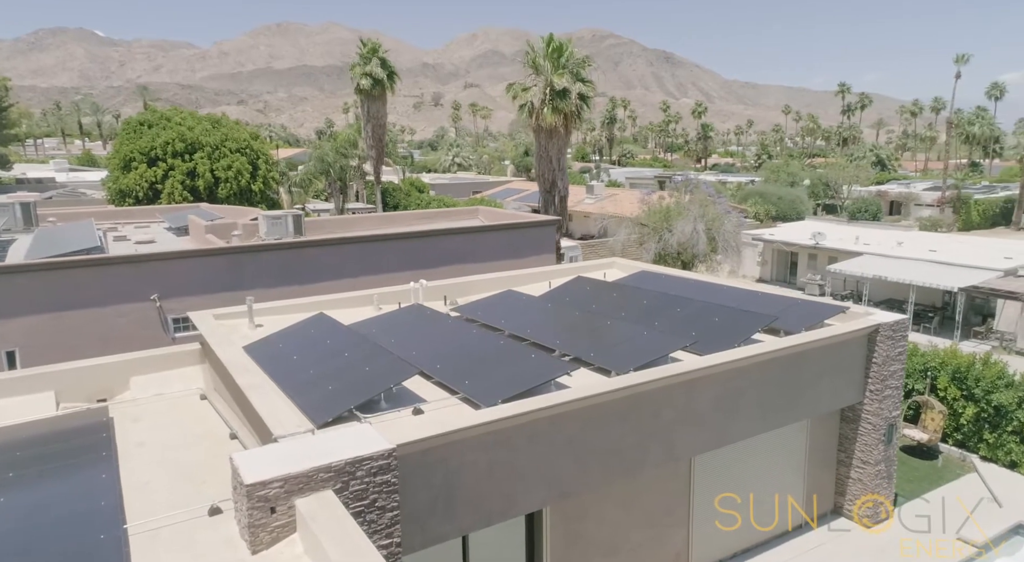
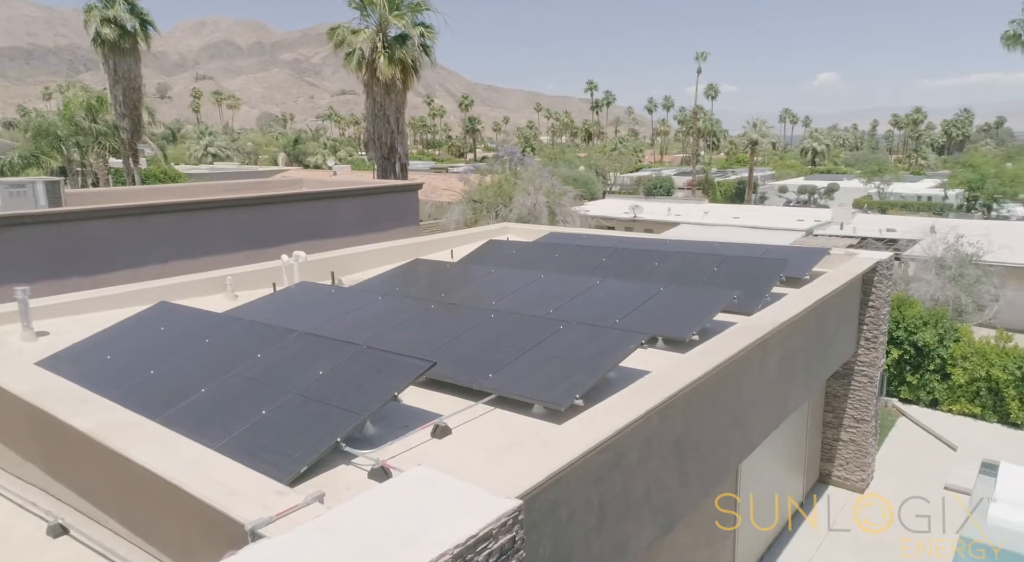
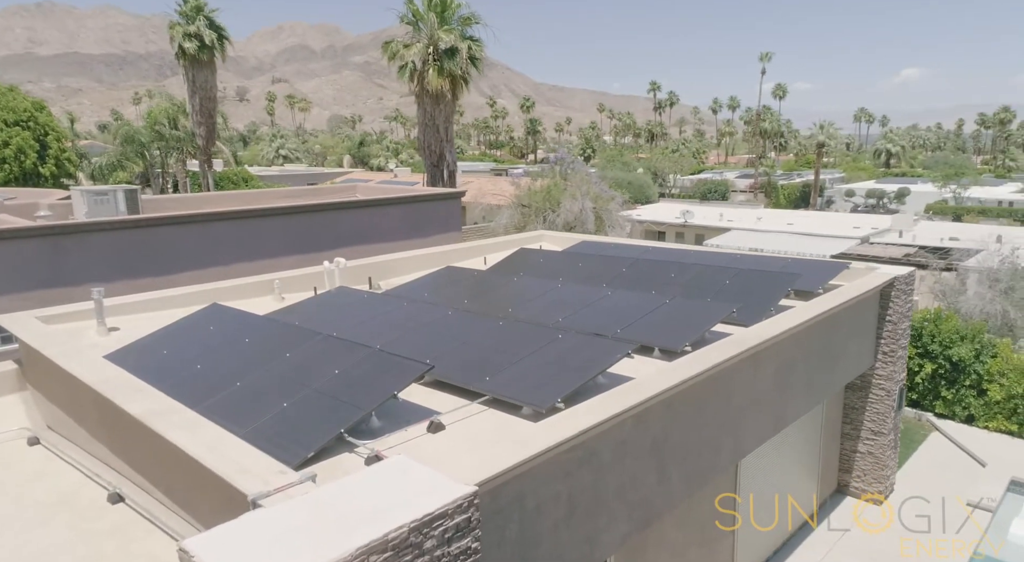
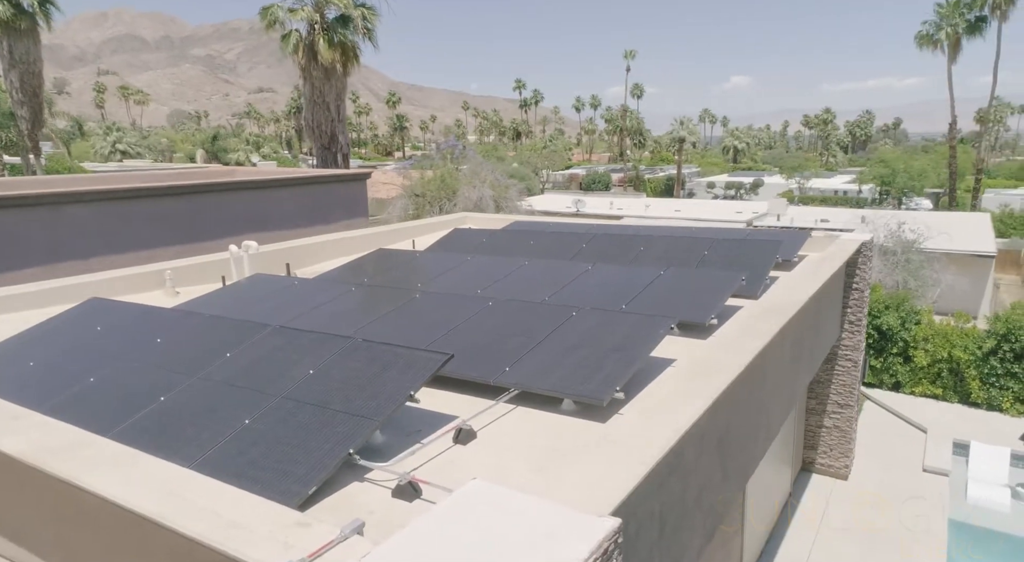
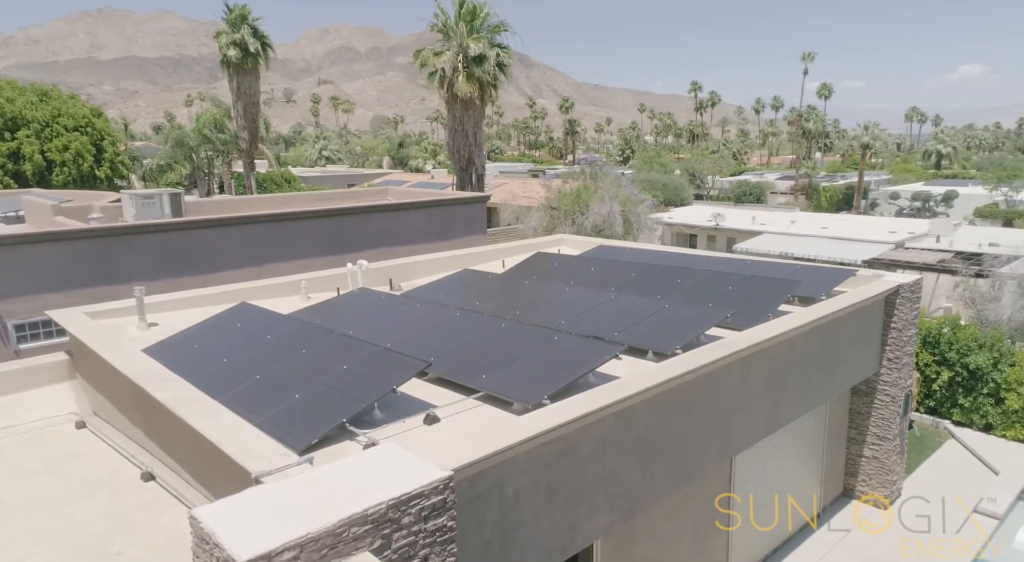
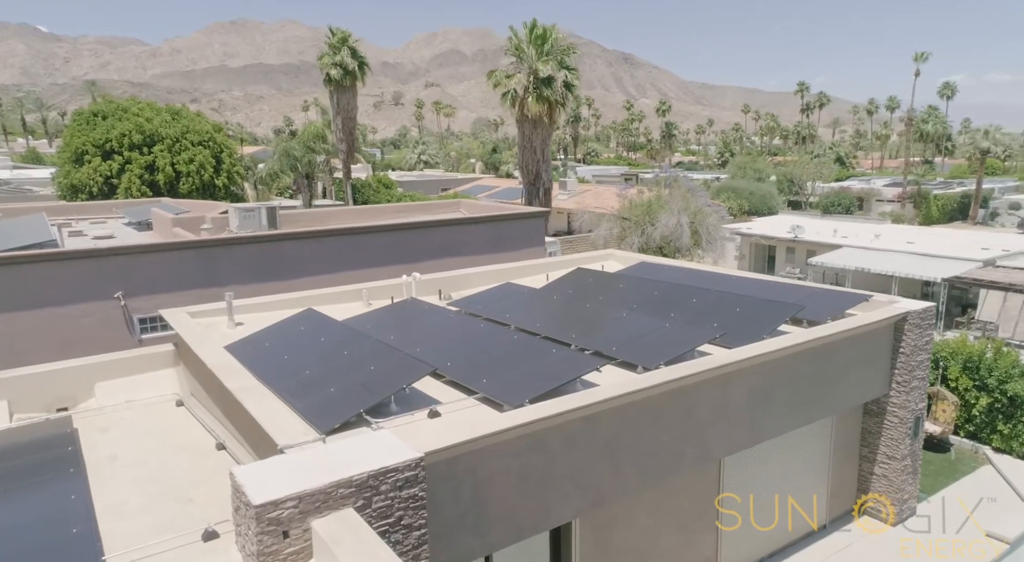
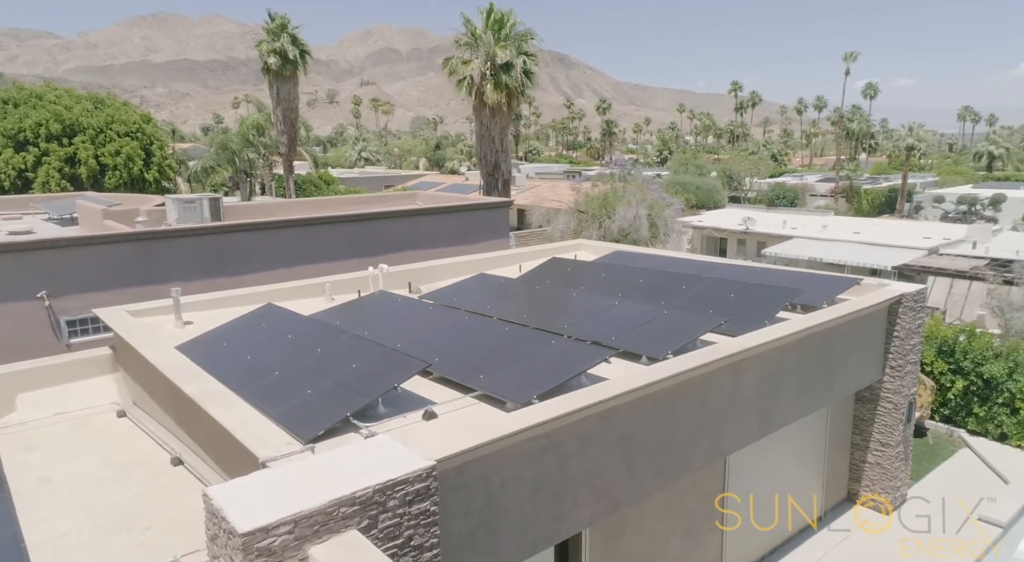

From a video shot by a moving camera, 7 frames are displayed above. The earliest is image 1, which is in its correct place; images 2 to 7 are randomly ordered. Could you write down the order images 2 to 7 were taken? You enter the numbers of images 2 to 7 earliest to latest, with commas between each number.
6, 7, 5, 3, 2, 4
